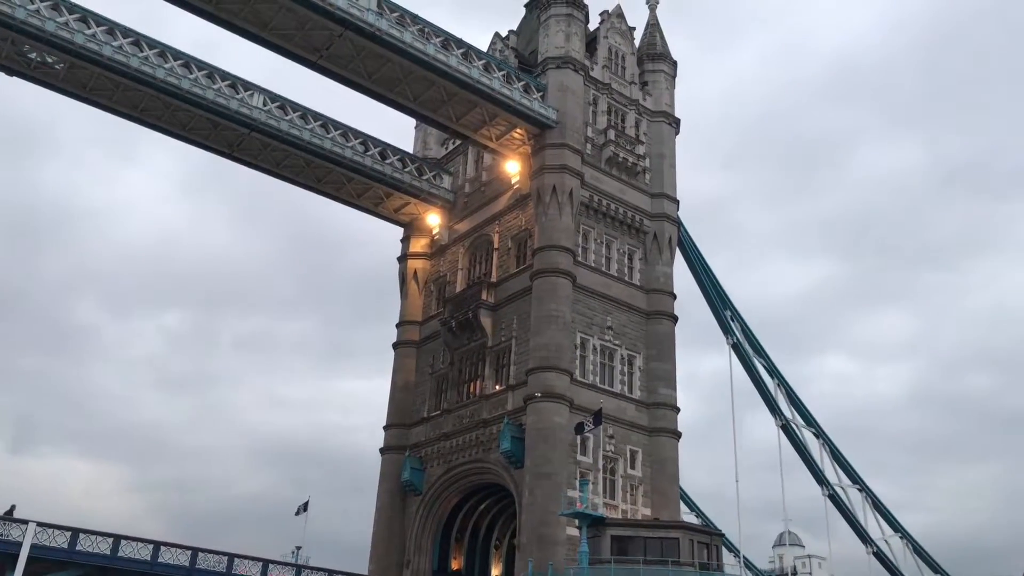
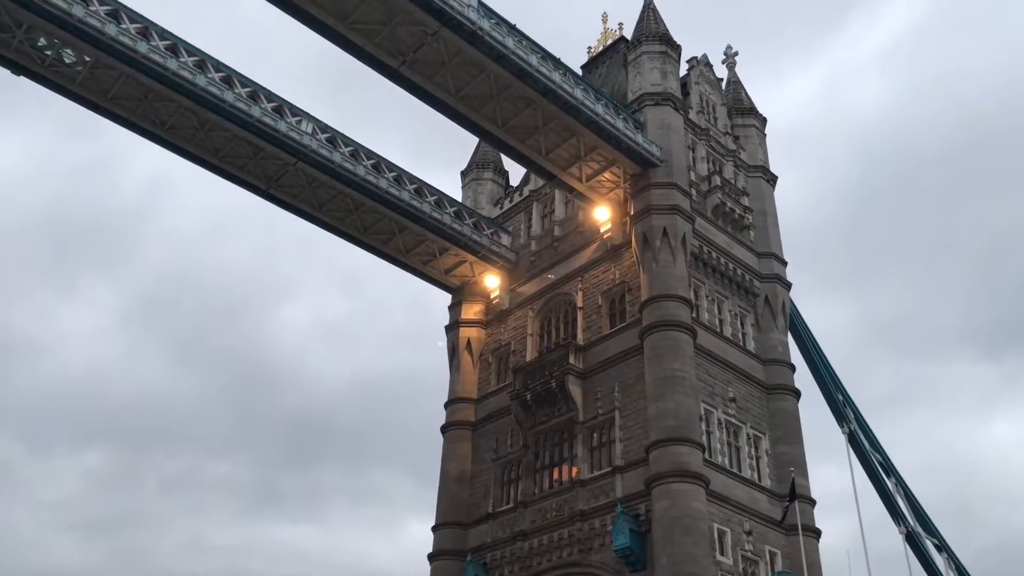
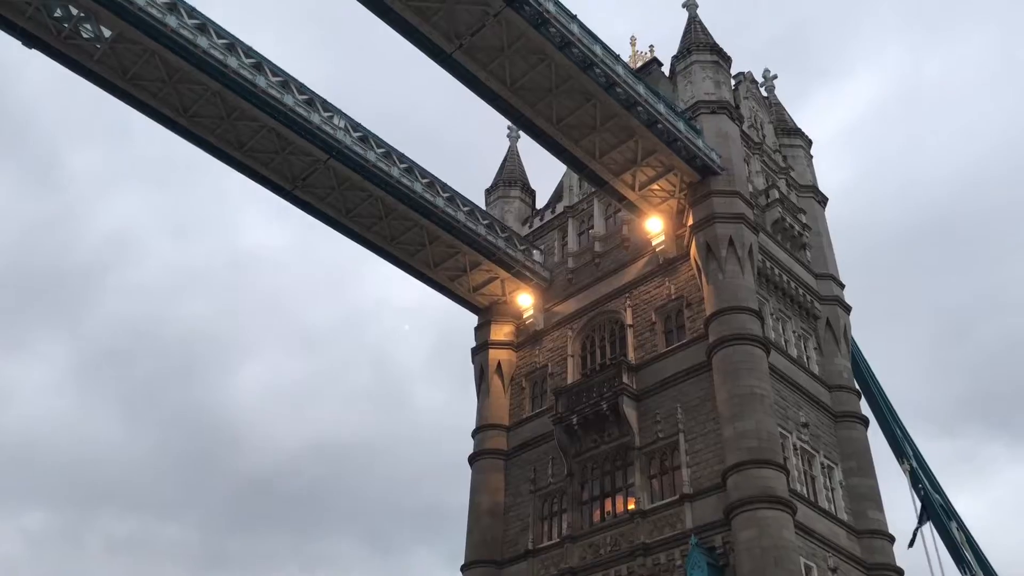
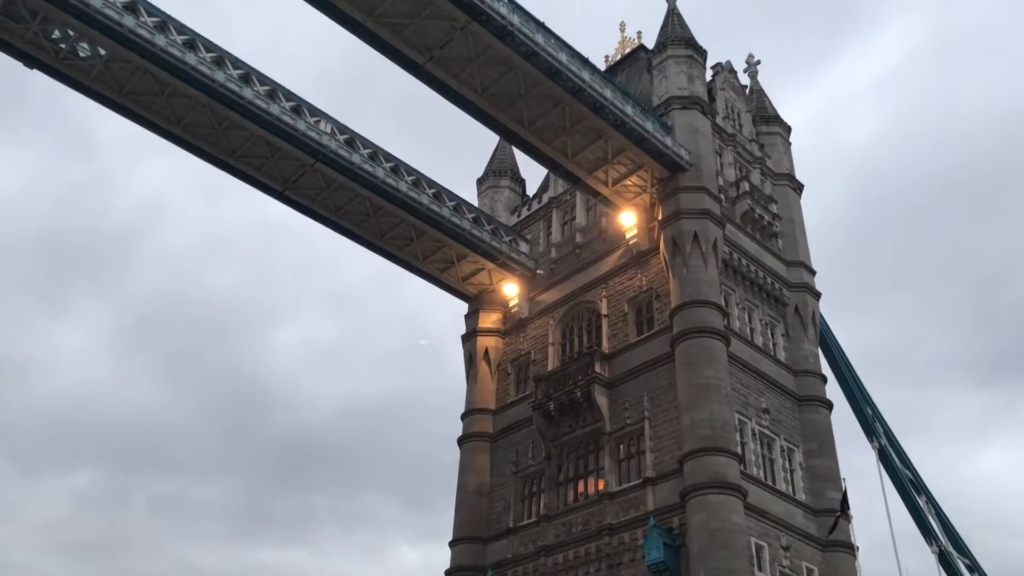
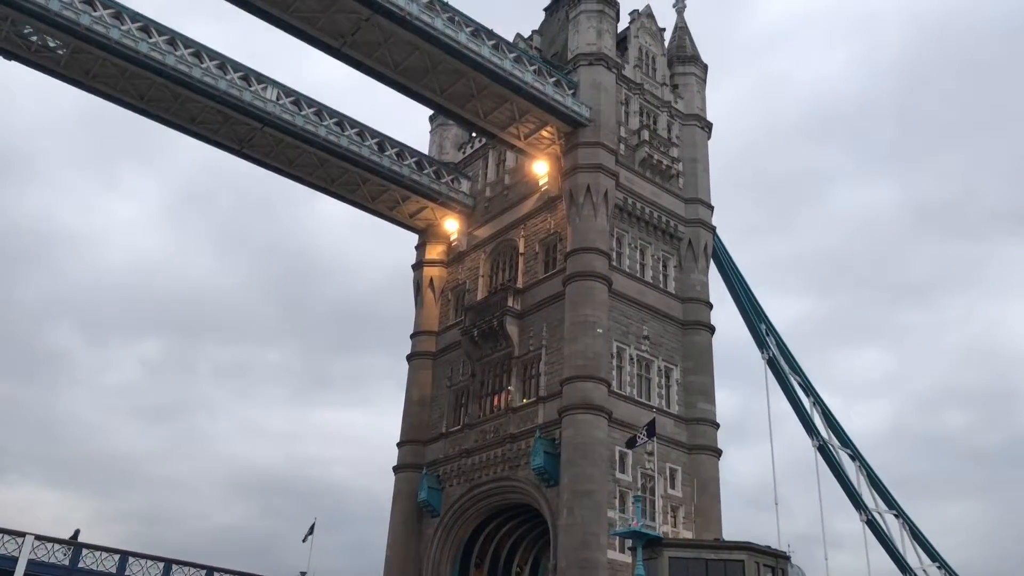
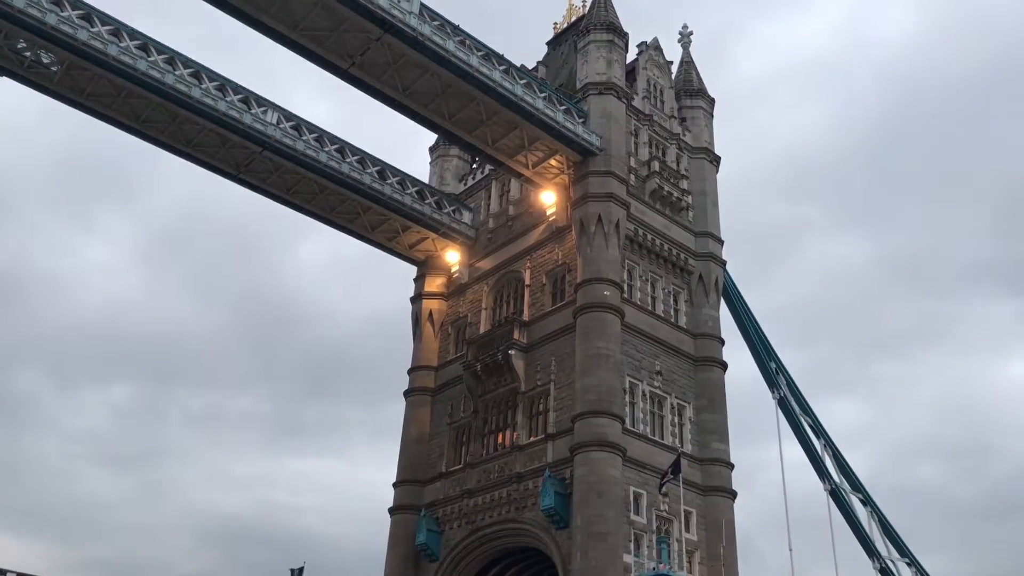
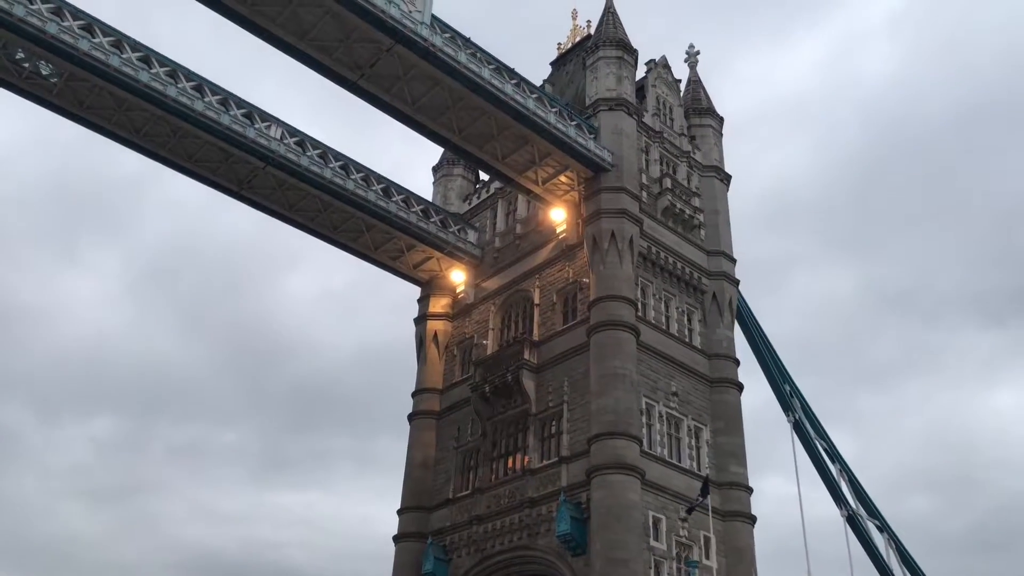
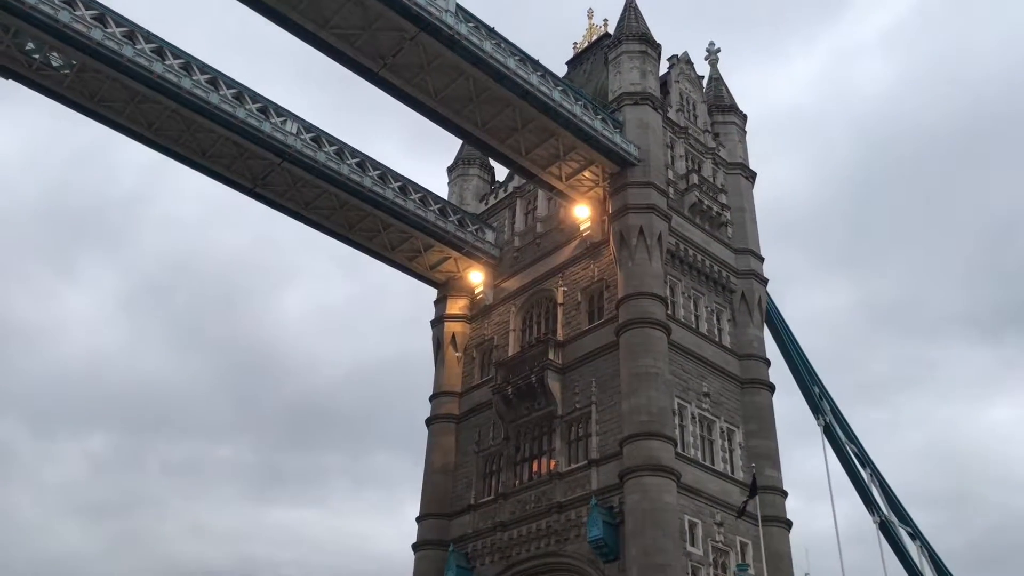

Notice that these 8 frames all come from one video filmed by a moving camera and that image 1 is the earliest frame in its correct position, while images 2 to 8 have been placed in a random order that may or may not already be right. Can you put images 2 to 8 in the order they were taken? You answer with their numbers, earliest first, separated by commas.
5, 6, 7, 8, 2, 4, 3
